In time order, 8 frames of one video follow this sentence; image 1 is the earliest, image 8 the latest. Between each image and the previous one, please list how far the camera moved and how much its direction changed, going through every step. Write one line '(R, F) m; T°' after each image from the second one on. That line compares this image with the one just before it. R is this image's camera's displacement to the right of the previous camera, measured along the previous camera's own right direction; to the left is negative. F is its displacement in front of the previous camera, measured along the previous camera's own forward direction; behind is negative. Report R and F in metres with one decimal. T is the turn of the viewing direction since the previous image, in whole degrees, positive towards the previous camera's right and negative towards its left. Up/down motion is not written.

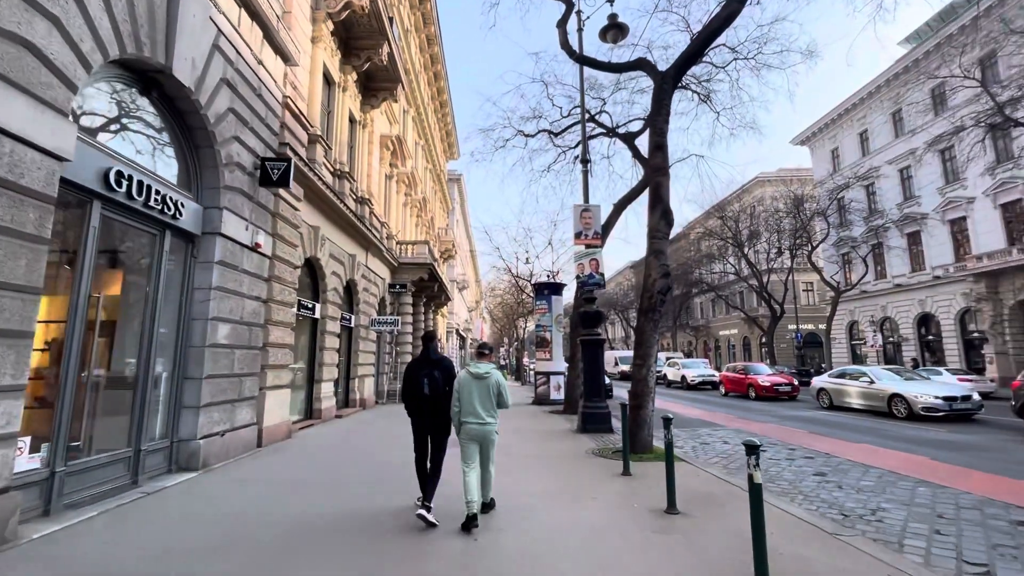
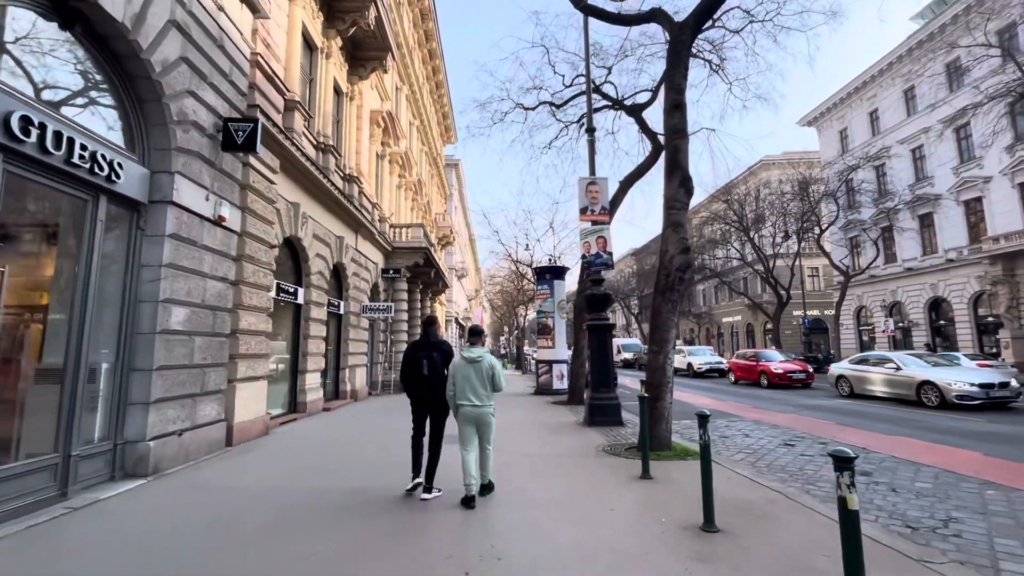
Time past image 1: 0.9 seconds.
(0.0, +1.0) m; 0°
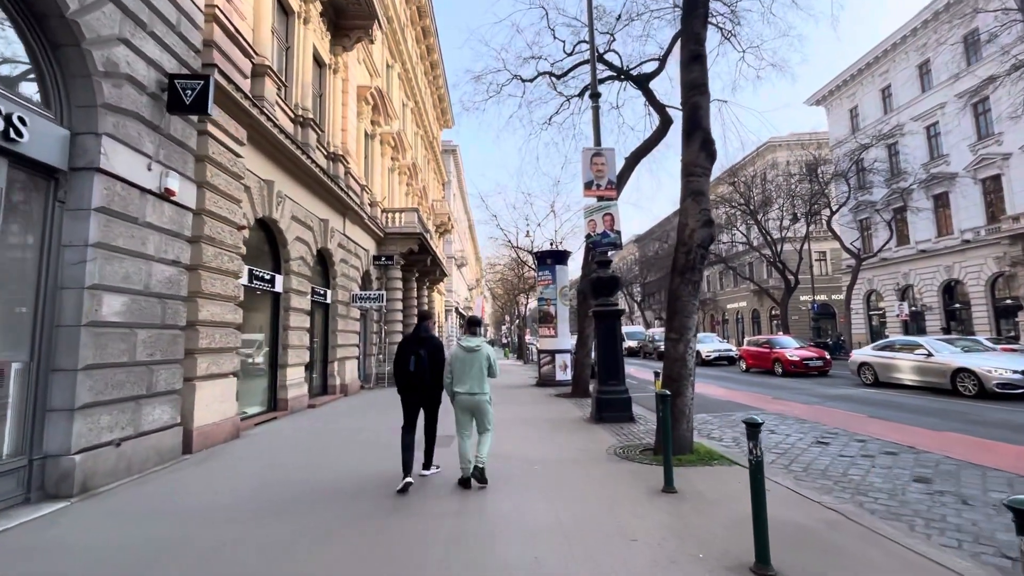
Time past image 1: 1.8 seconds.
(+0.1, +1.0) m; 0°
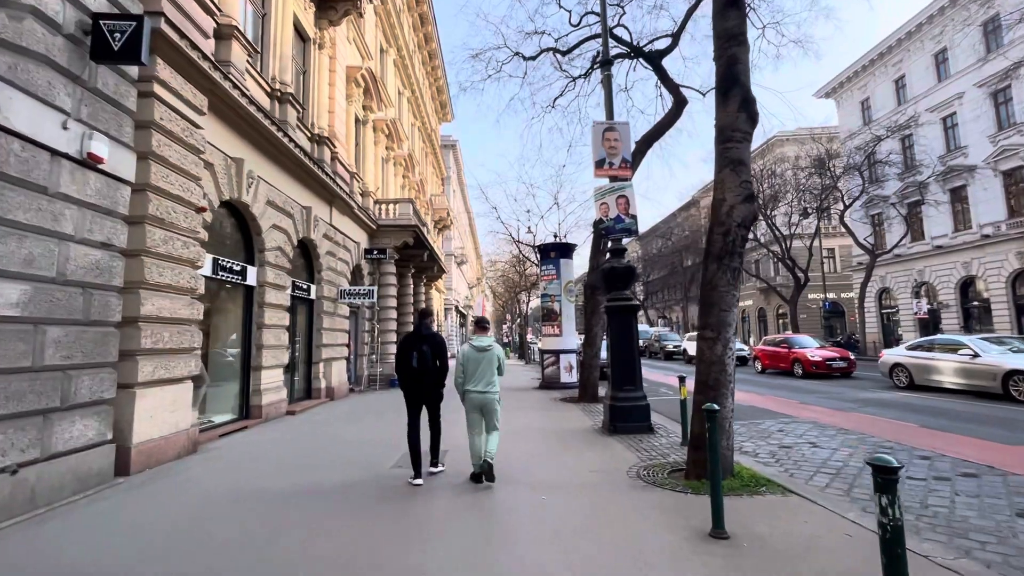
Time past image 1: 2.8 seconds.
(0.0, +1.2) m; 0°
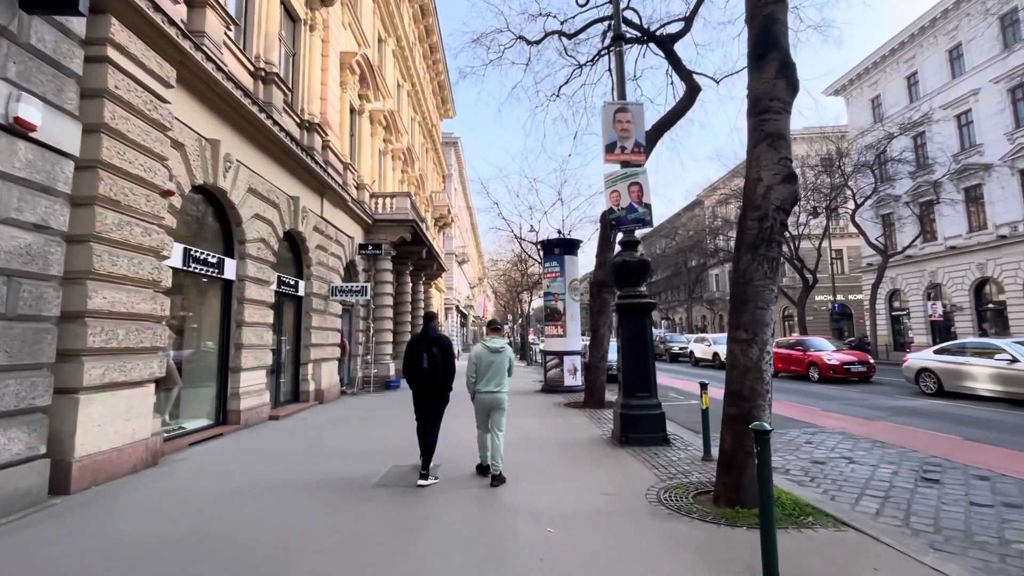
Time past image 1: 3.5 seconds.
(0.0, +0.8) m; 0°
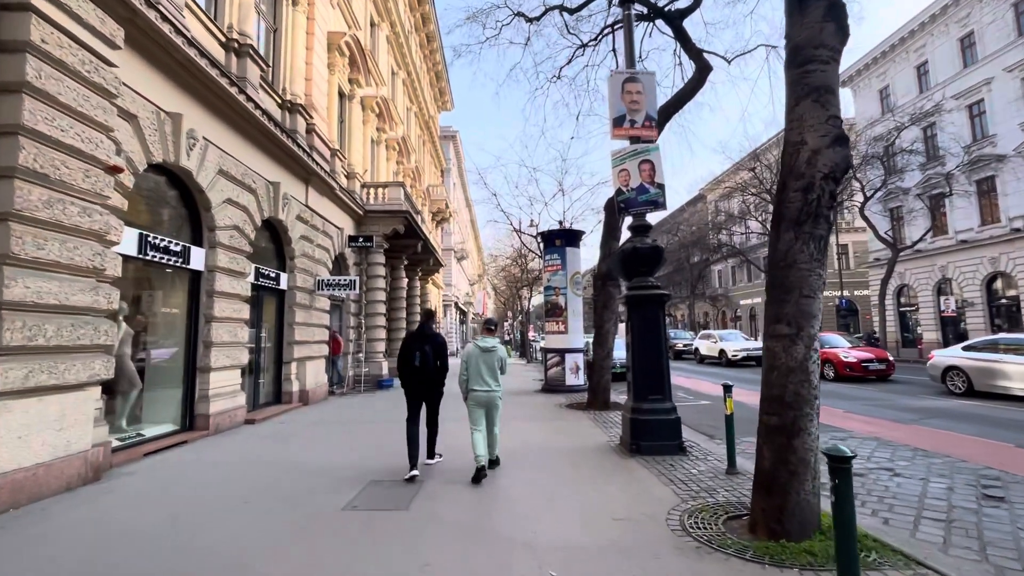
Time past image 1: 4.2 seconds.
(+0.1, +0.8) m; 0°
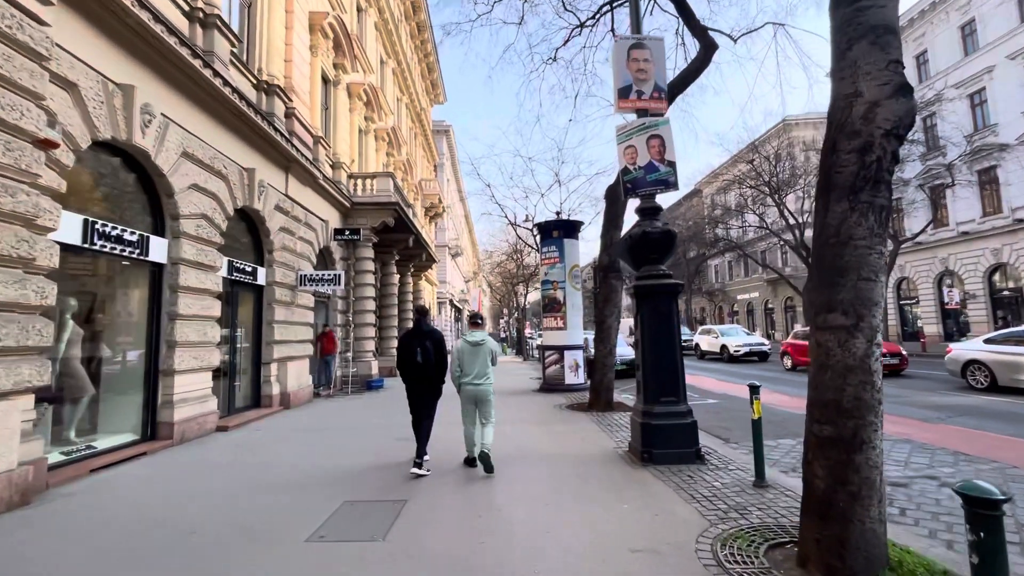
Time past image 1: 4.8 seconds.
(0.0, +0.7) m; +1°
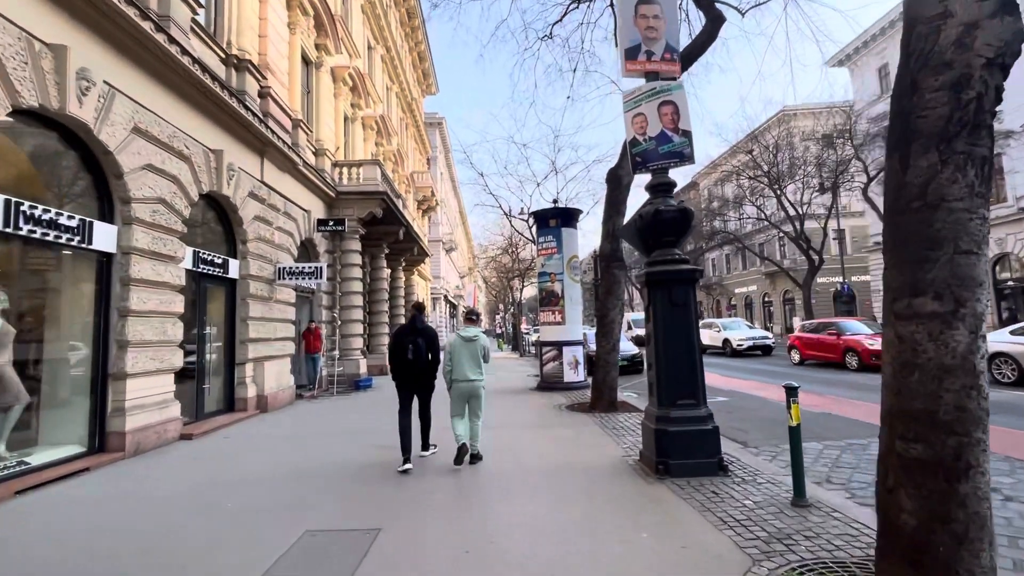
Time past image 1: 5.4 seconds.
(0.0, +0.8) m; 0°
